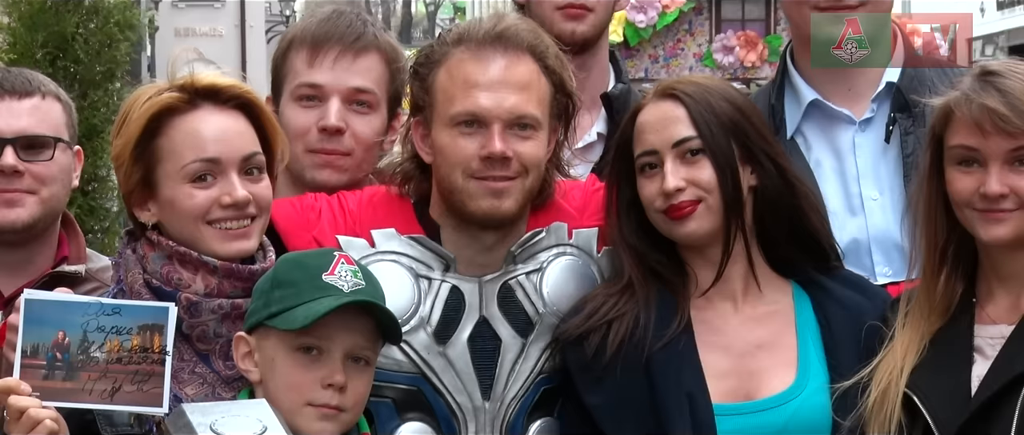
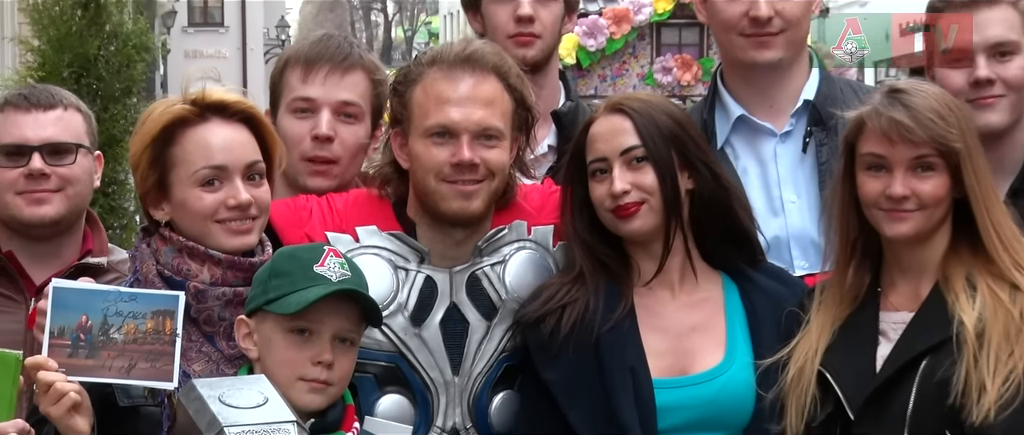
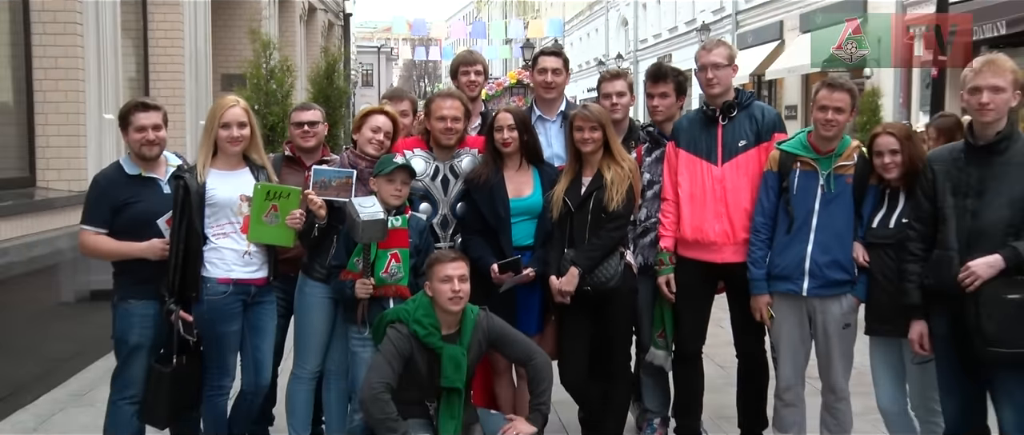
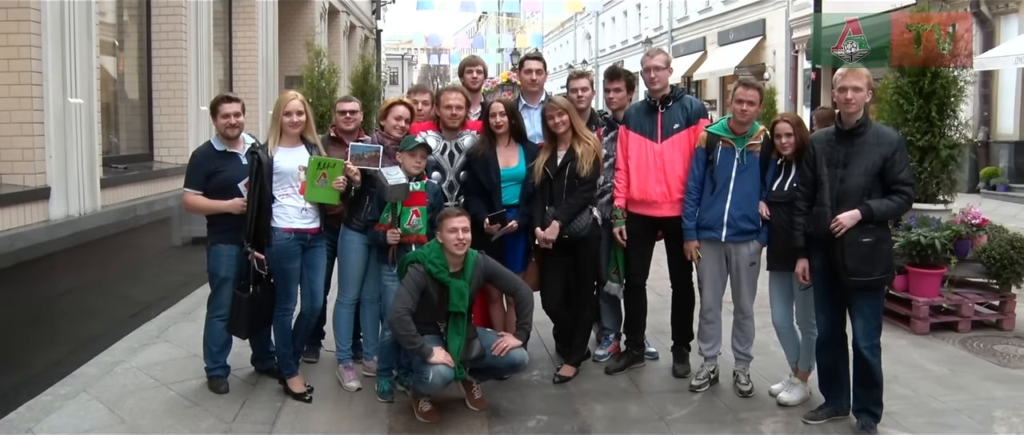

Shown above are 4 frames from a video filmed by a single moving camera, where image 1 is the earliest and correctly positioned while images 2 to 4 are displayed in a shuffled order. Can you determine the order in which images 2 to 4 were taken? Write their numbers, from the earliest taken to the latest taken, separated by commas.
2, 3, 4
